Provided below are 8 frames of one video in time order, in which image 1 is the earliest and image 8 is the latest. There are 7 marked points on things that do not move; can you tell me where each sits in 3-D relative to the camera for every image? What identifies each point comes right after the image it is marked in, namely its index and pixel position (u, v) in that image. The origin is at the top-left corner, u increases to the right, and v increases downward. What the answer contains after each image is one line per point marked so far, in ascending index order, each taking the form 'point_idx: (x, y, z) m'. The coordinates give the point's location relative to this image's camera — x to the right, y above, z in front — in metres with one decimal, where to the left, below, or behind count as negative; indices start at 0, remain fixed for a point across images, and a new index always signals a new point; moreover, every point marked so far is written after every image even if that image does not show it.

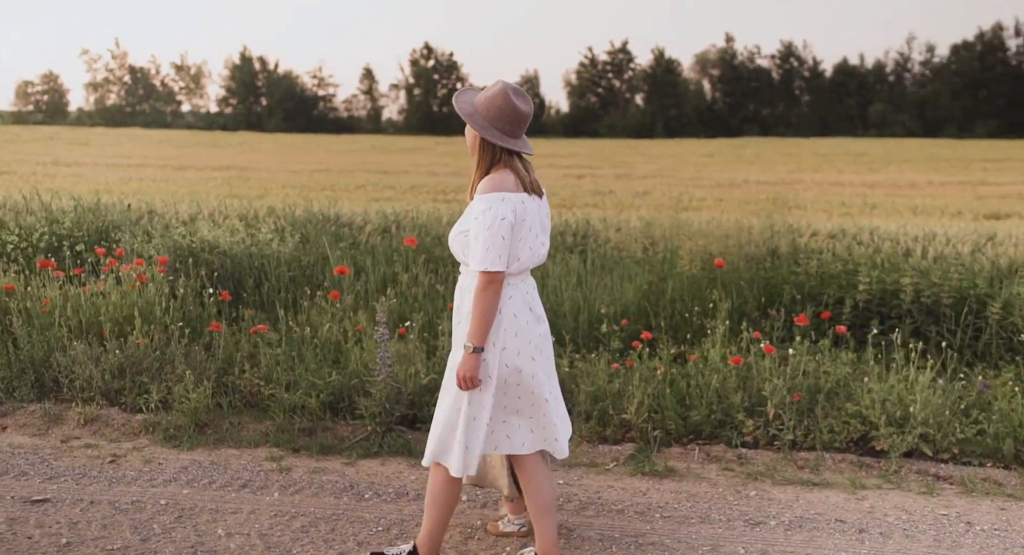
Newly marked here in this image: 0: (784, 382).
0: (+1.5, -0.6, +4.5) m
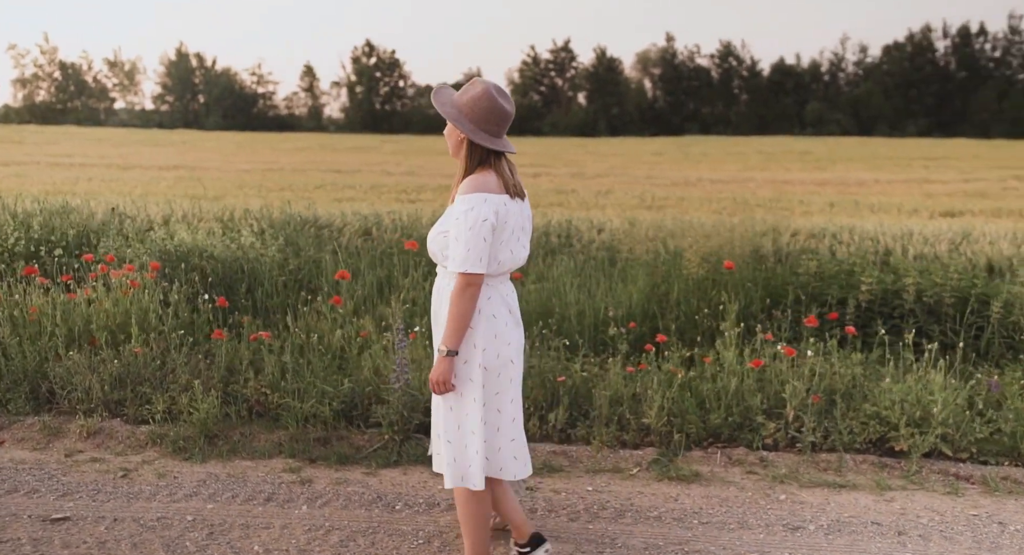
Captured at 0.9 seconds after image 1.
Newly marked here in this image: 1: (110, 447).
0: (+1.6, -0.6, +4.5) m
1: (-2.0, -0.9, +4.3) m
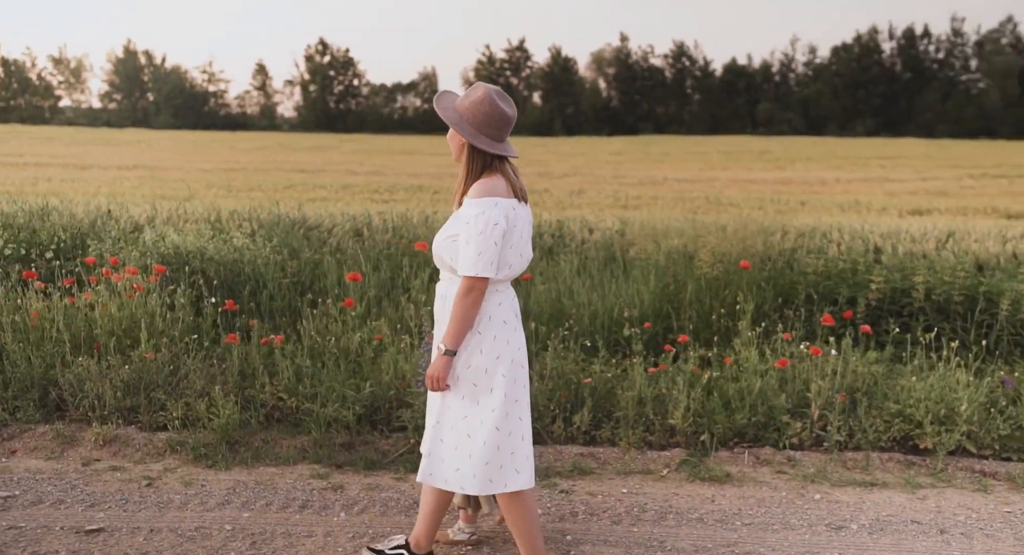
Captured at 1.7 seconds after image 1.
0: (+1.7, -0.6, +4.5) m
1: (-1.9, -0.9, +4.2) m
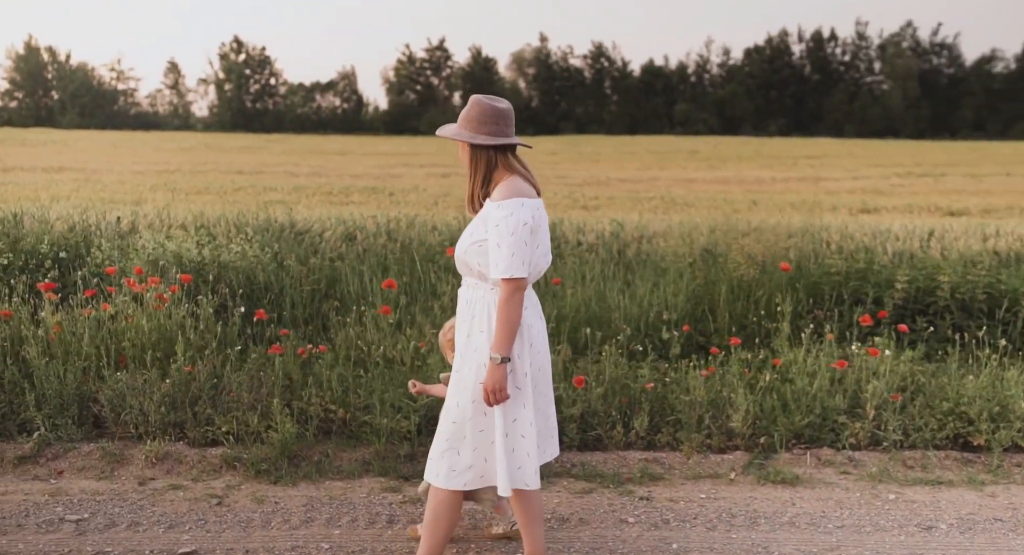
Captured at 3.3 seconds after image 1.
0: (+2.0, -0.6, +4.6) m
1: (-1.6, -0.9, +4.0) m
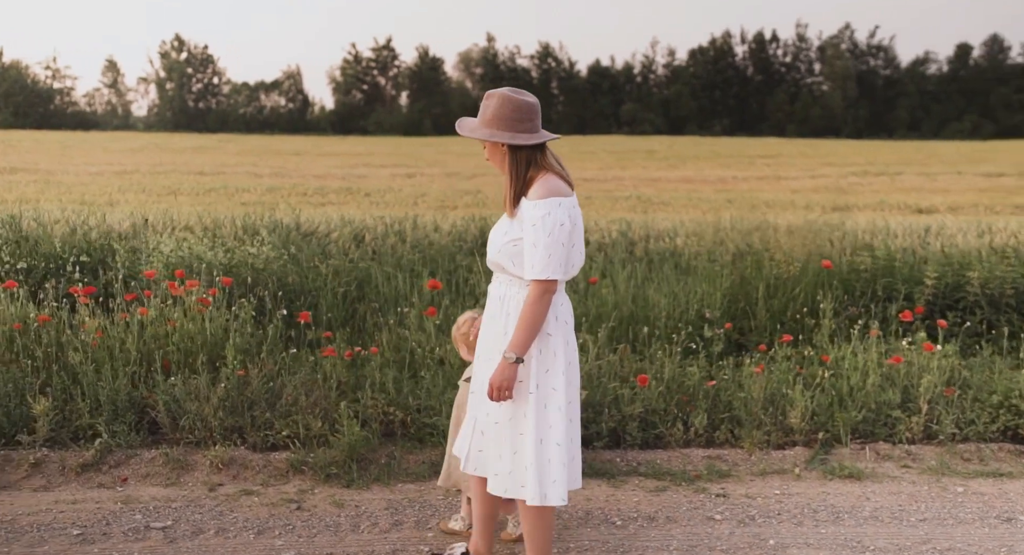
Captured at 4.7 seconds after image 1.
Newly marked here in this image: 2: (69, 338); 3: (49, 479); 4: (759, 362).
0: (+2.3, -0.6, +4.7) m
1: (-1.2, -0.9, +4.0) m
2: (-2.5, -0.3, +4.9) m
3: (-2.1, -0.9, +3.9) m
4: (+1.4, -0.5, +5.0) m
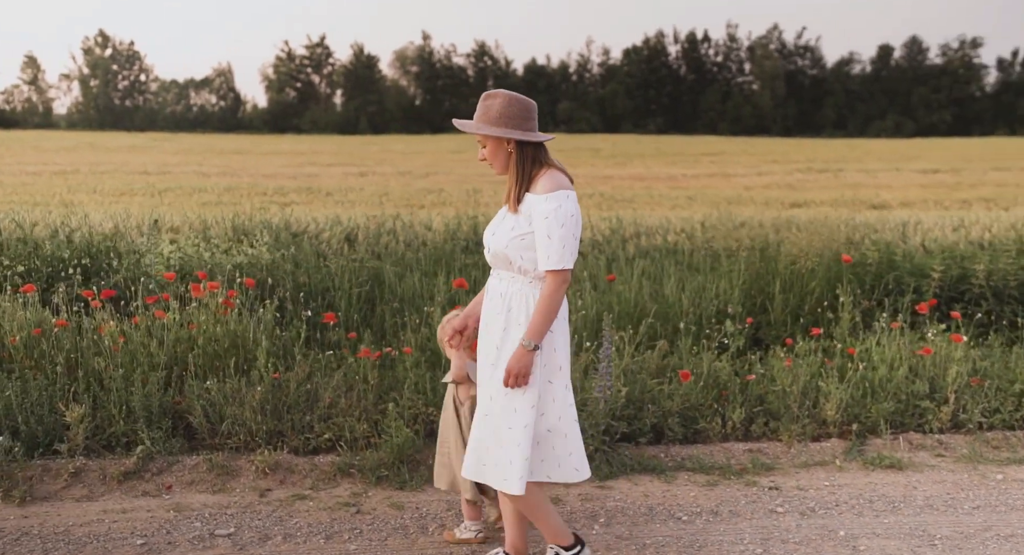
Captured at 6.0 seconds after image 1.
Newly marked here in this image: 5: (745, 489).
0: (+2.5, -0.5, +4.8) m
1: (-1.0, -0.9, +3.9) m
2: (-2.3, -0.4, +4.8) m
3: (-1.9, -0.9, +3.8) m
4: (+1.6, -0.5, +5.1) m
5: (+1.1, -1.0, +3.8) m
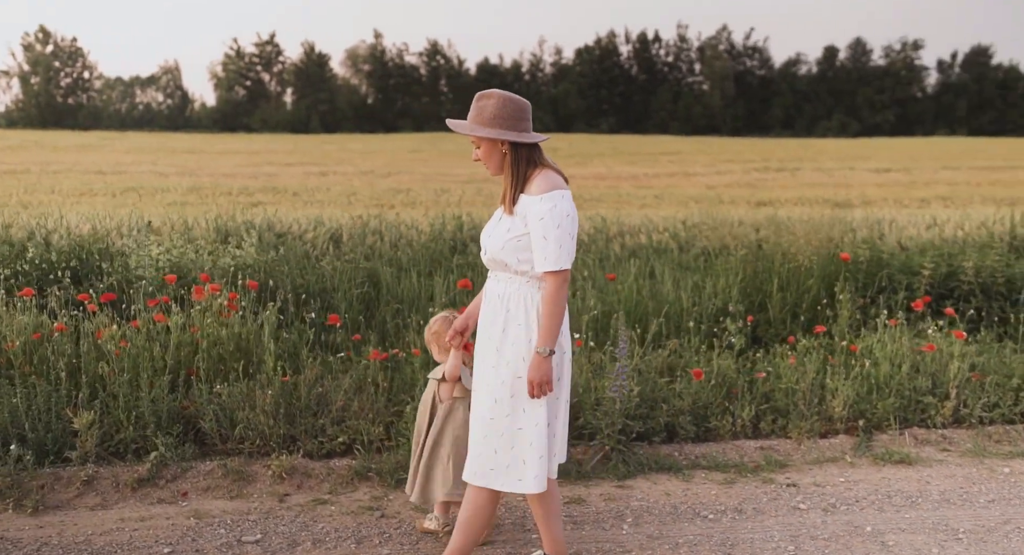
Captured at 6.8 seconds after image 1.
0: (+2.6, -0.5, +4.9) m
1: (-0.9, -1.0, +3.9) m
2: (-2.3, -0.4, +4.7) m
3: (-1.8, -1.0, +3.8) m
4: (+1.7, -0.5, +5.1) m
5: (+1.1, -1.0, +3.9) m
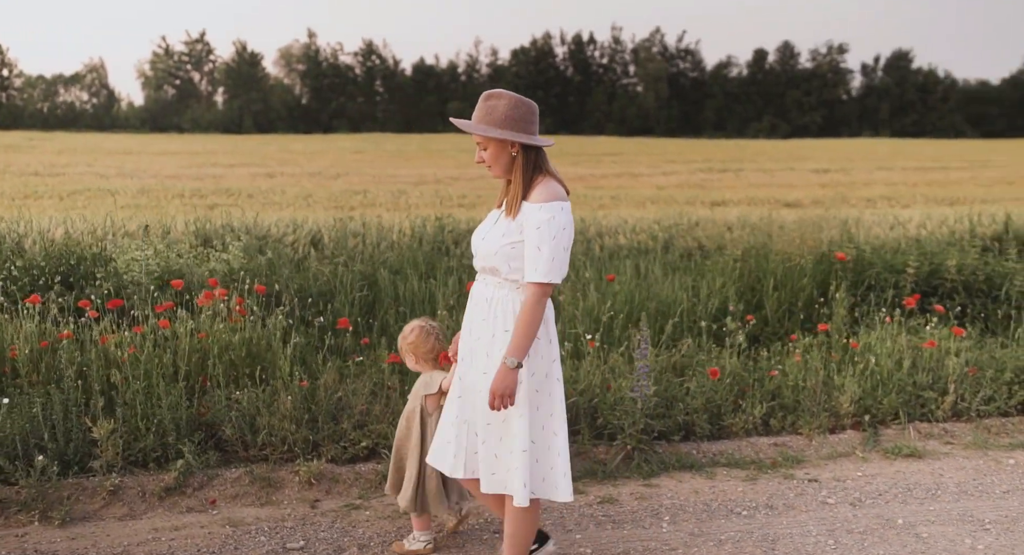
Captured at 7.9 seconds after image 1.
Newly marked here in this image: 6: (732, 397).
0: (+2.7, -0.5, +5.1) m
1: (-0.8, -1.0, +3.9) m
2: (-2.2, -0.4, +4.6) m
3: (-1.7, -1.0, +3.7) m
4: (+1.7, -0.5, +5.3) m
5: (+1.3, -1.0, +4.0) m
6: (+1.2, -0.7, +4.7) m
